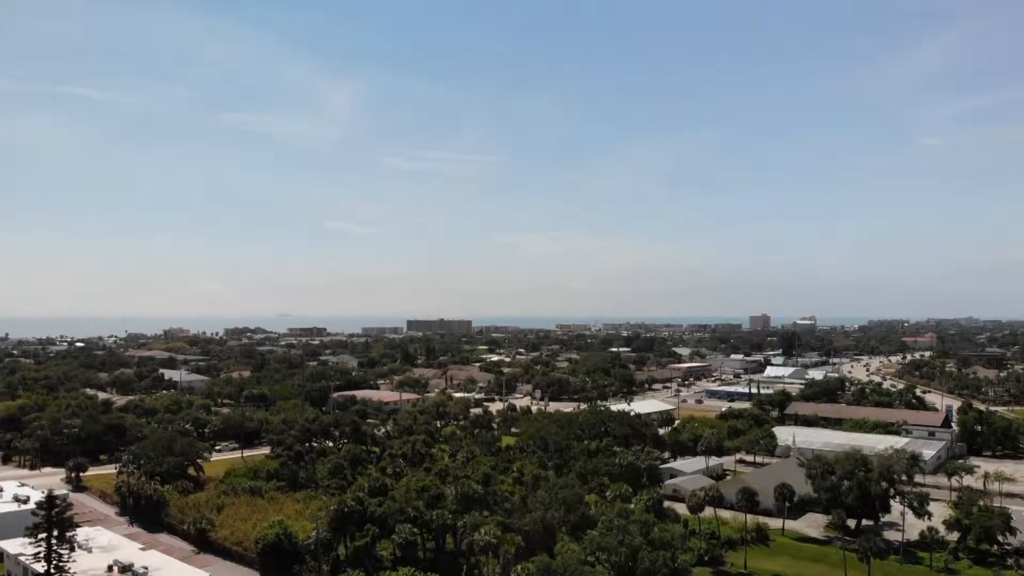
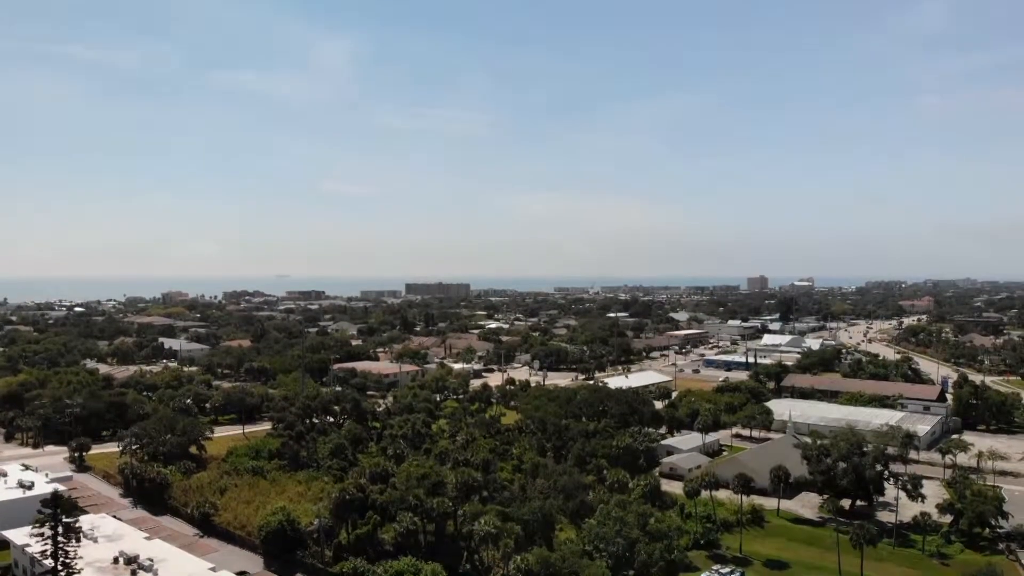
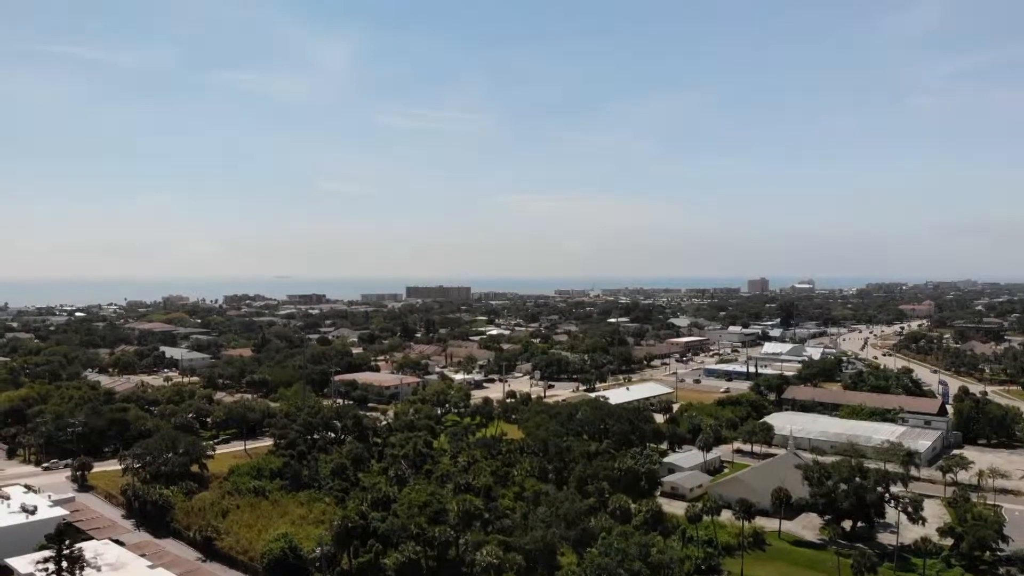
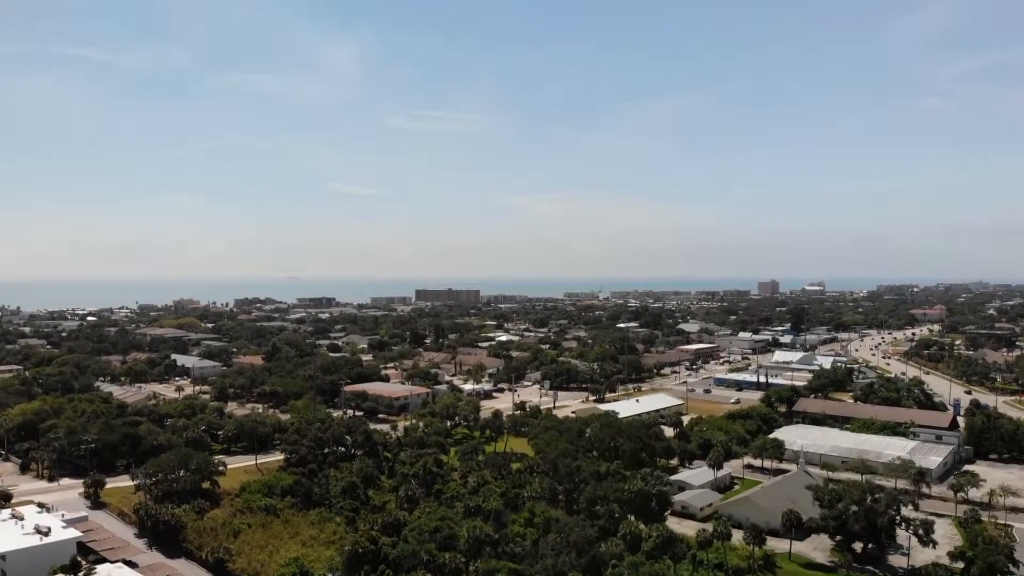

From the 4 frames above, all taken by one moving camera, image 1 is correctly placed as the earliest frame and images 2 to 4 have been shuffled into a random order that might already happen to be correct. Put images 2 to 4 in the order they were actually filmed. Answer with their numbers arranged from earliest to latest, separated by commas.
2, 3, 4
